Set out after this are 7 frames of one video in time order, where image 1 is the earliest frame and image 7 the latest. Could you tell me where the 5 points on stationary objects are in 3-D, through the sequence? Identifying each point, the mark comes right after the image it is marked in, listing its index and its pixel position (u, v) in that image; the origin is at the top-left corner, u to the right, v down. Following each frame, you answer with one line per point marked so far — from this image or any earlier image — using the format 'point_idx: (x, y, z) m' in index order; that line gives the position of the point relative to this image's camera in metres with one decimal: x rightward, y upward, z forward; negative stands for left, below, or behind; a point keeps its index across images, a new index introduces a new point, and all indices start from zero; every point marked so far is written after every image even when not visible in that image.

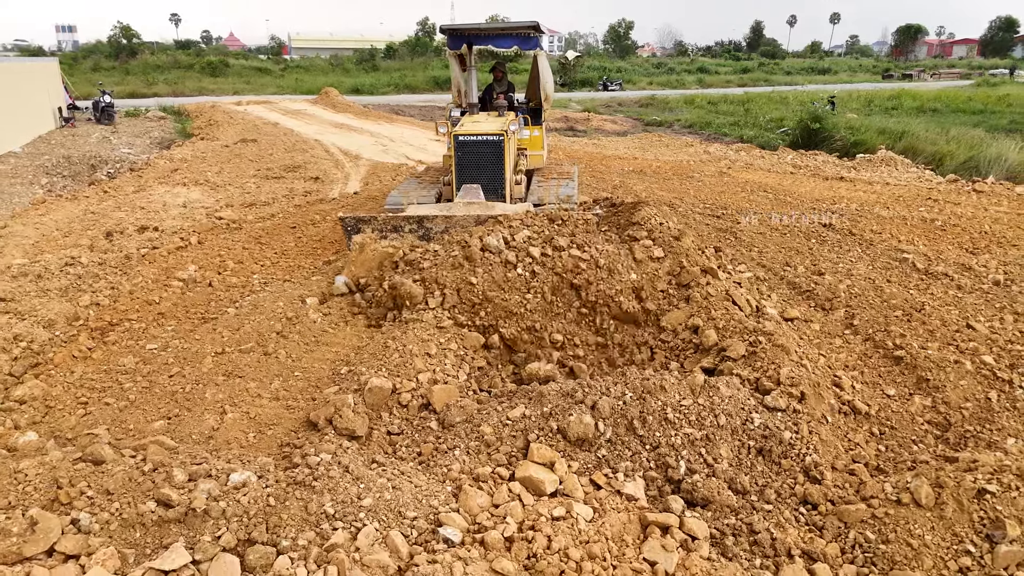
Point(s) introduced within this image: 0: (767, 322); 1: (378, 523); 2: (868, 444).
0: (+1.8, -0.3, +4.6) m
1: (-0.6, -1.1, +3.1) m
2: (+2.1, -0.9, +3.7) m
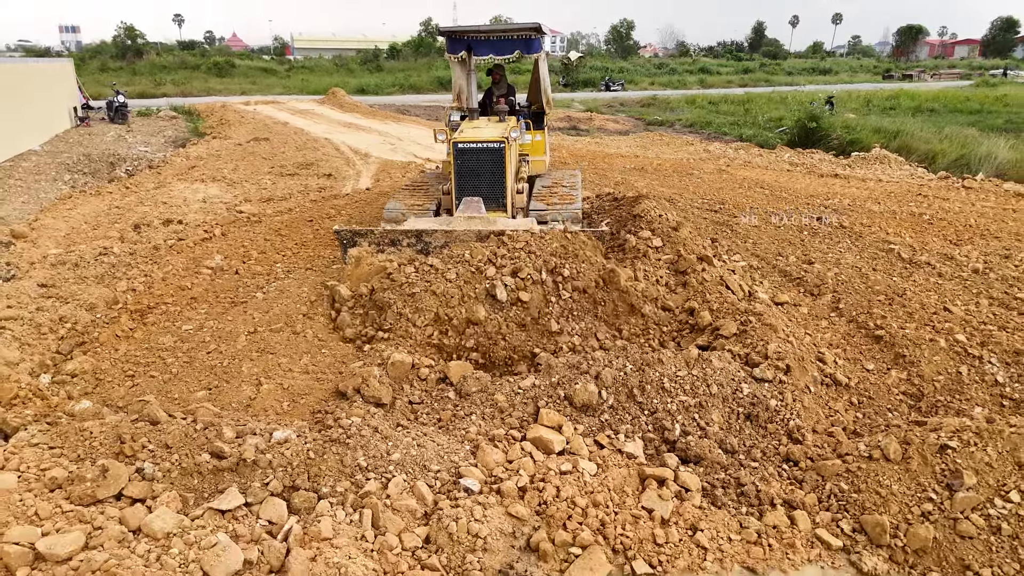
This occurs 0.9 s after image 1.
0: (+1.9, -0.1, +5.0) m
1: (-0.6, -1.0, +3.5) m
2: (+2.1, -0.8, +4.0) m
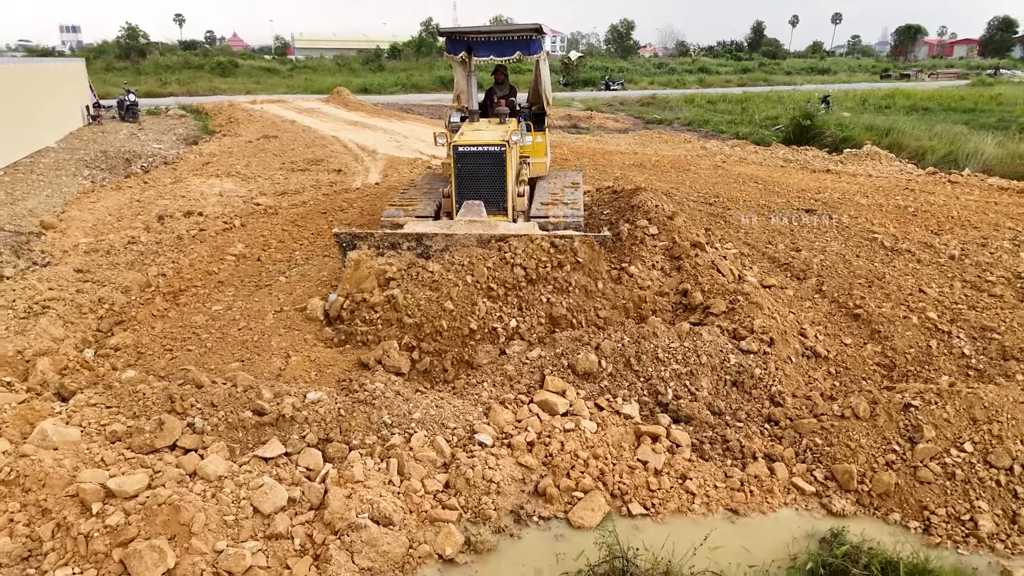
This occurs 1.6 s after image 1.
0: (+2.0, 0.0, +5.4) m
1: (-0.5, -0.9, +3.9) m
2: (+2.2, -0.6, +4.4) m
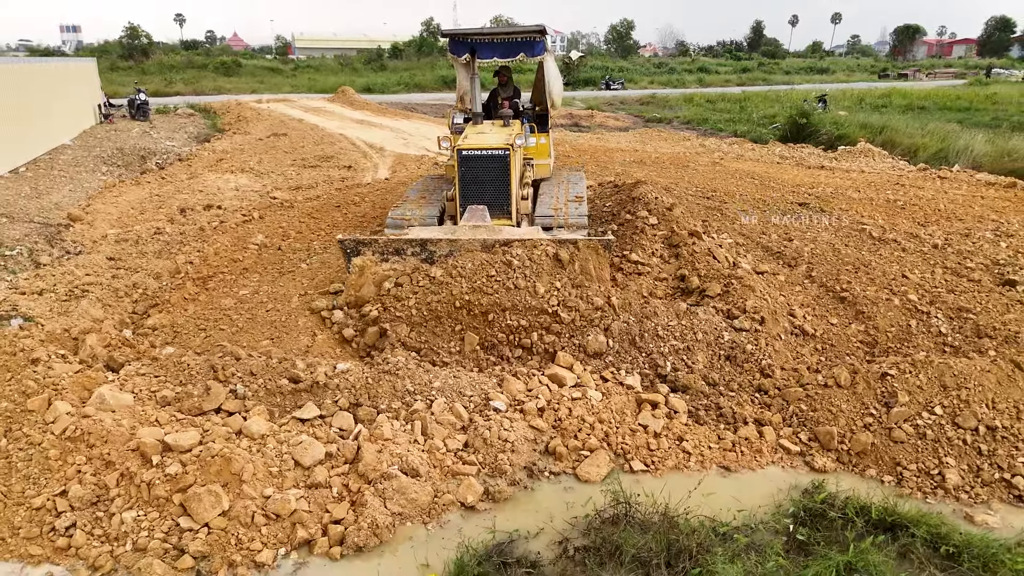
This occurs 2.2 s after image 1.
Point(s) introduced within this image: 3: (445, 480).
0: (+2.1, +0.2, +5.7) m
1: (-0.4, -0.7, +4.2) m
2: (+2.3, -0.5, +4.8) m
3: (-0.4, -1.1, +3.7) m
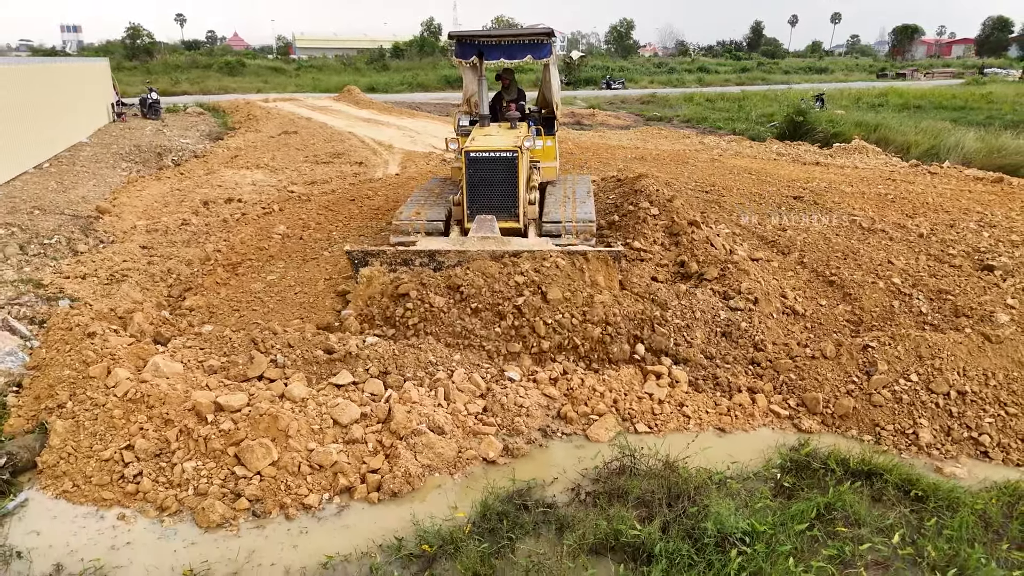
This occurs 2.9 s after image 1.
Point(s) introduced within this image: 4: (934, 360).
0: (+2.2, +0.3, +6.1) m
1: (-0.3, -0.6, +4.6) m
2: (+2.4, -0.4, +5.2) m
3: (-0.3, -1.0, +4.1) m
4: (+3.0, -0.5, +4.5) m
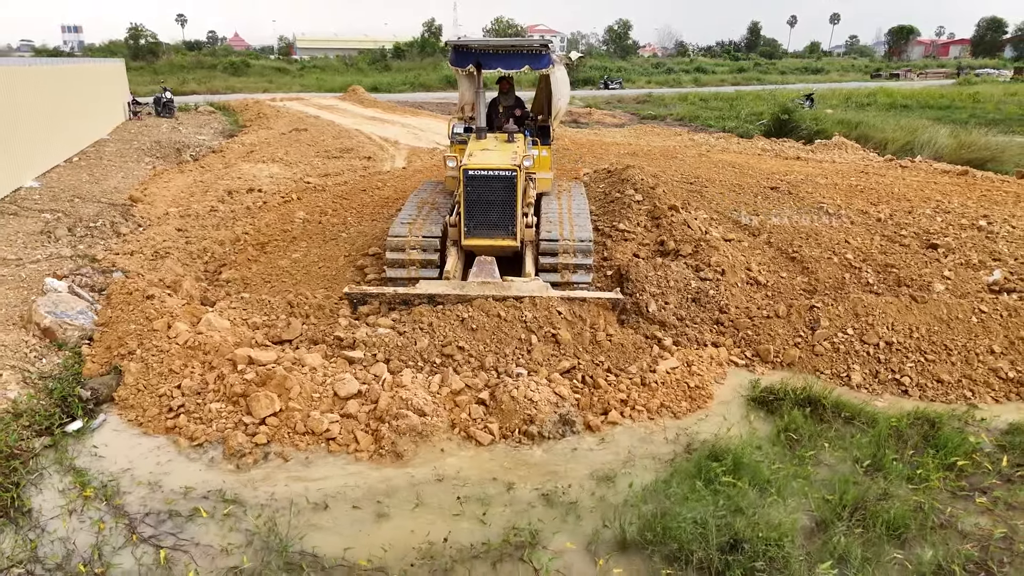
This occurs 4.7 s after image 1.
0: (+2.1, +0.6, +6.9) m
1: (-0.4, -0.3, +5.4) m
2: (+2.3, -0.1, +6.0) m
3: (-0.3, -0.7, +4.9) m
4: (+3.0, -0.2, +5.3) m
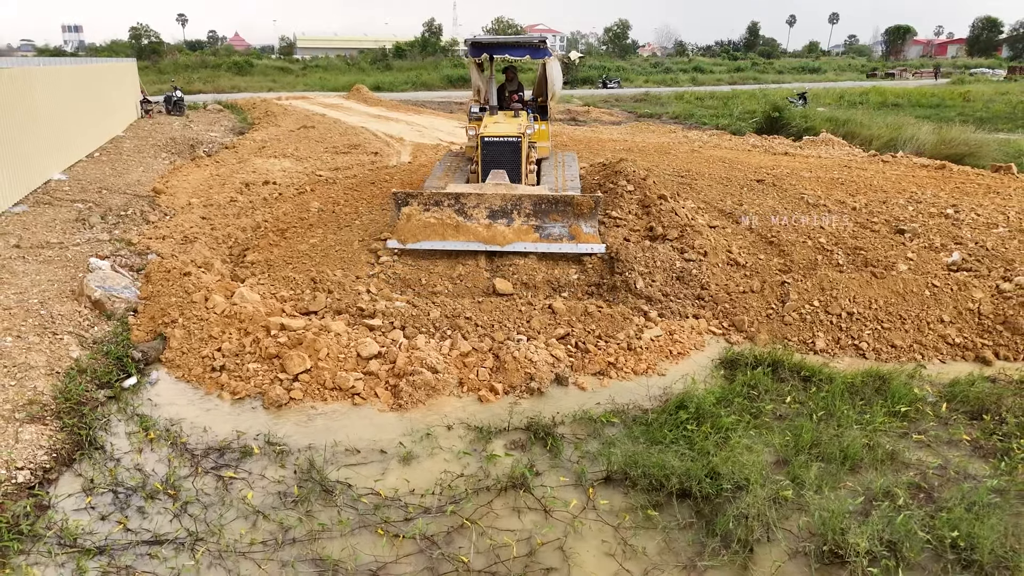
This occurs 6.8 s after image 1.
0: (+2.2, +0.8, +7.5) m
1: (-0.3, -0.1, +6.0) m
2: (+2.4, +0.1, +6.6) m
3: (-0.3, -0.5, +5.5) m
4: (+3.0, 0.0, +5.9) m
